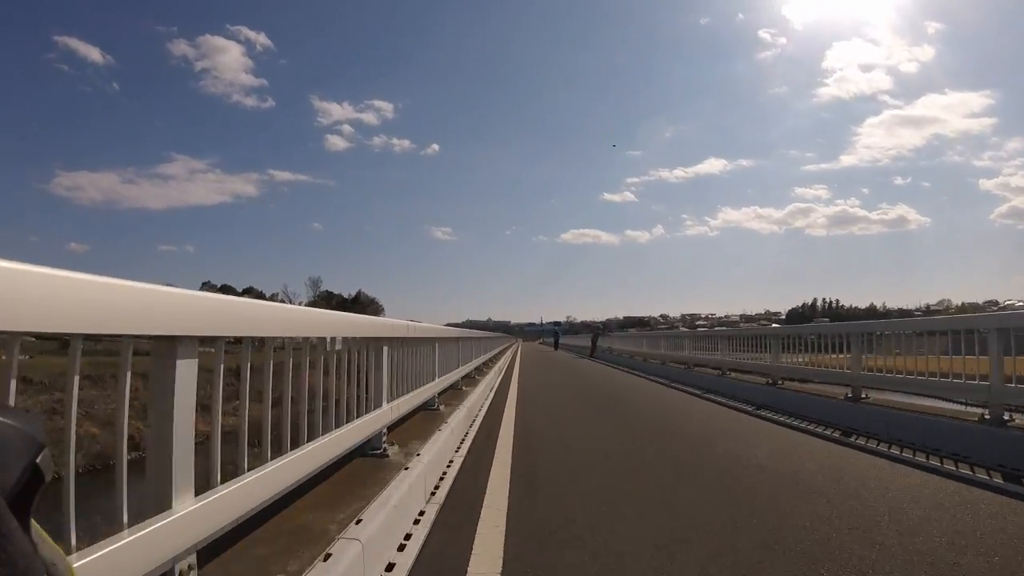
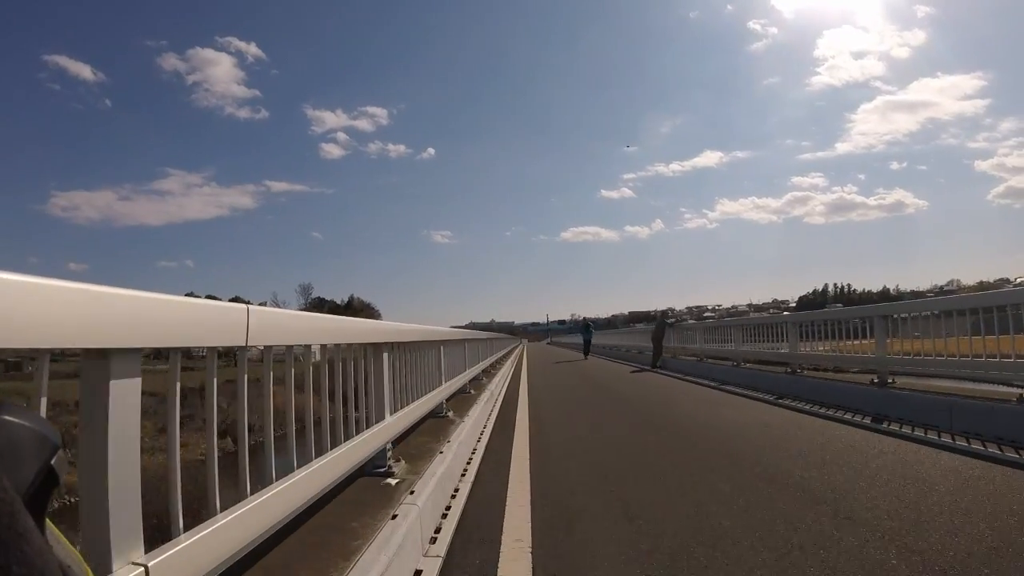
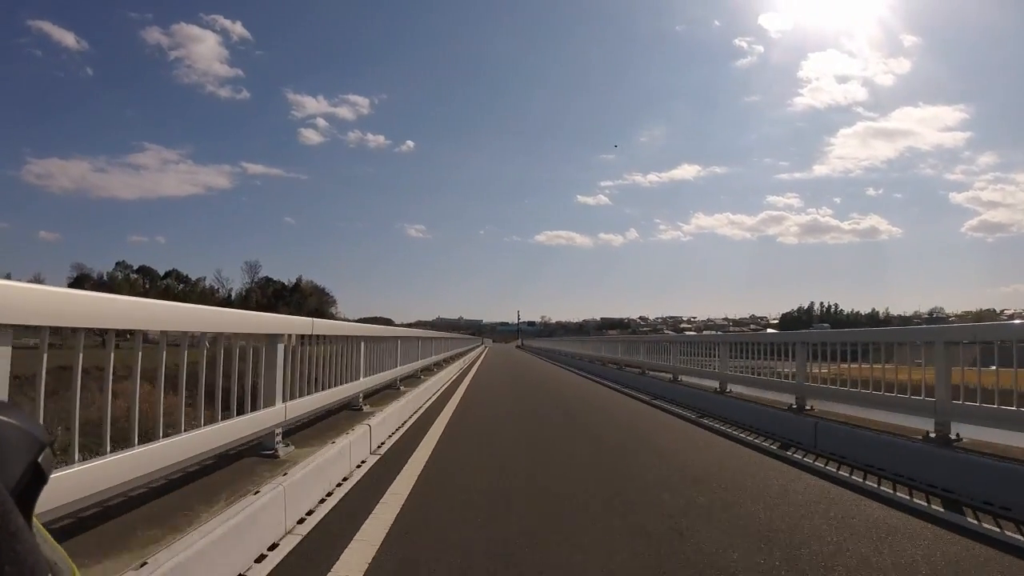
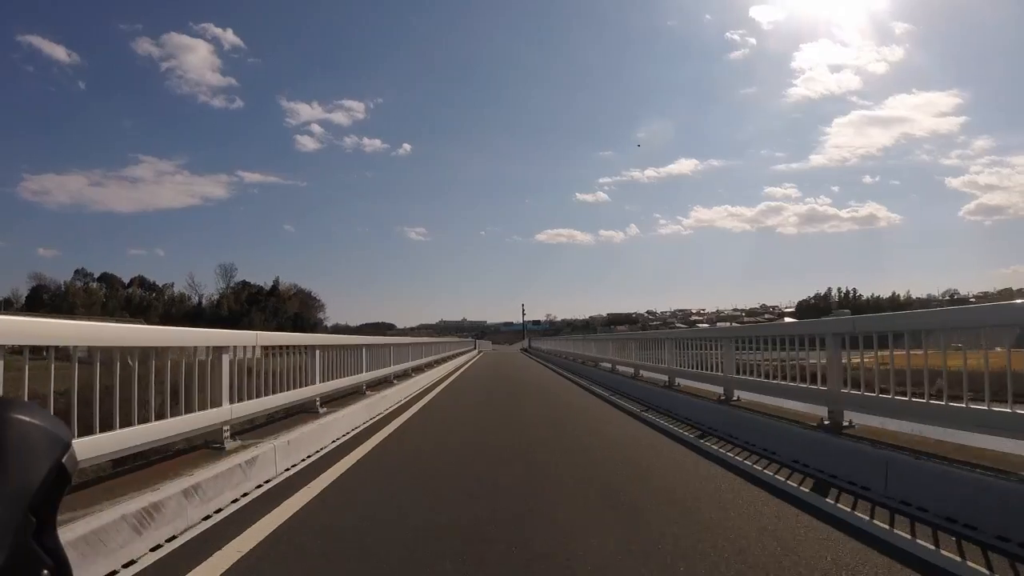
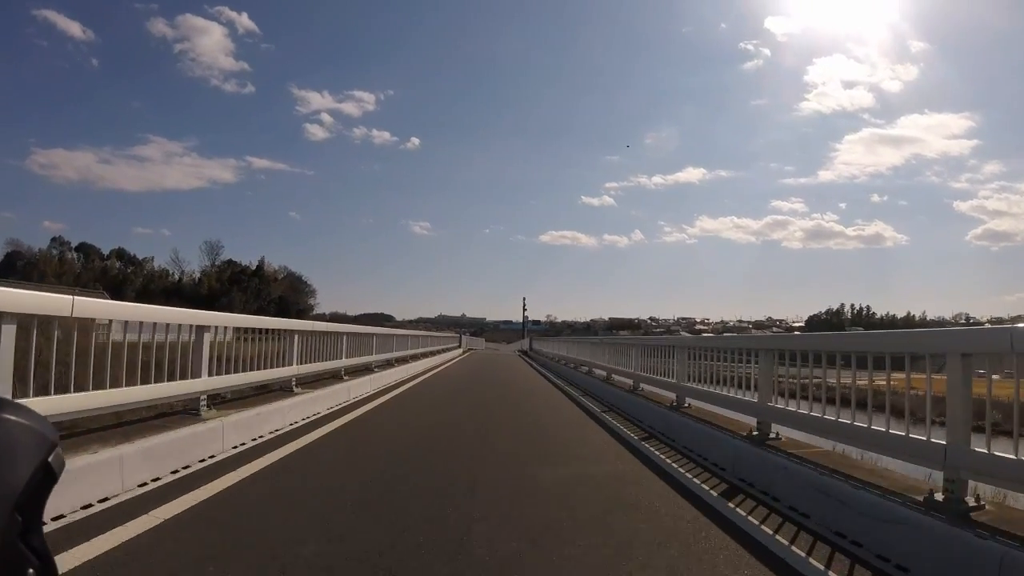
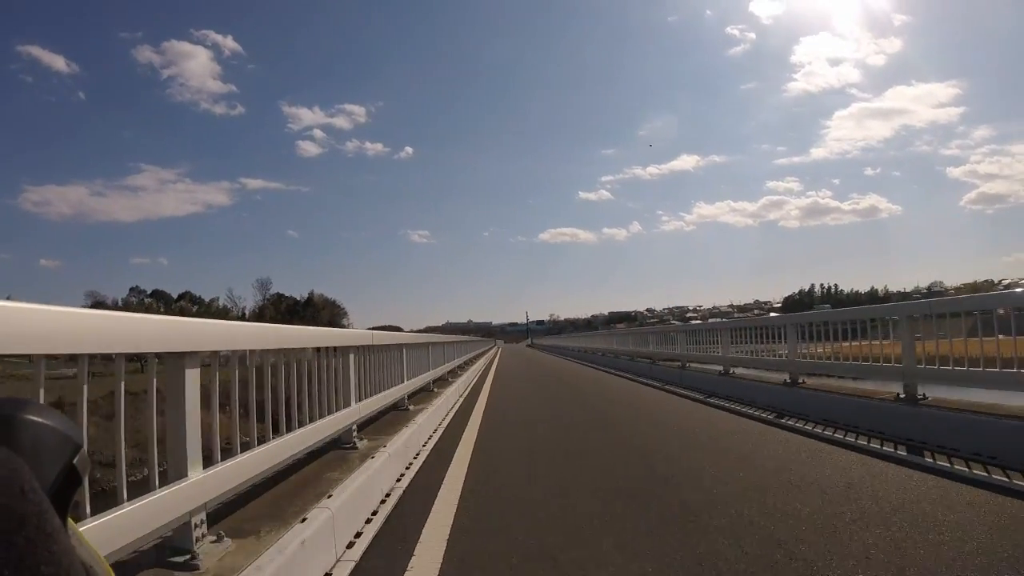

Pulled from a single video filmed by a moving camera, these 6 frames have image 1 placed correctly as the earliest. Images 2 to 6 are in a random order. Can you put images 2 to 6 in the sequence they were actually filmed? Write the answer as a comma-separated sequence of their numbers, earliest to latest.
2, 6, 3, 4, 5
